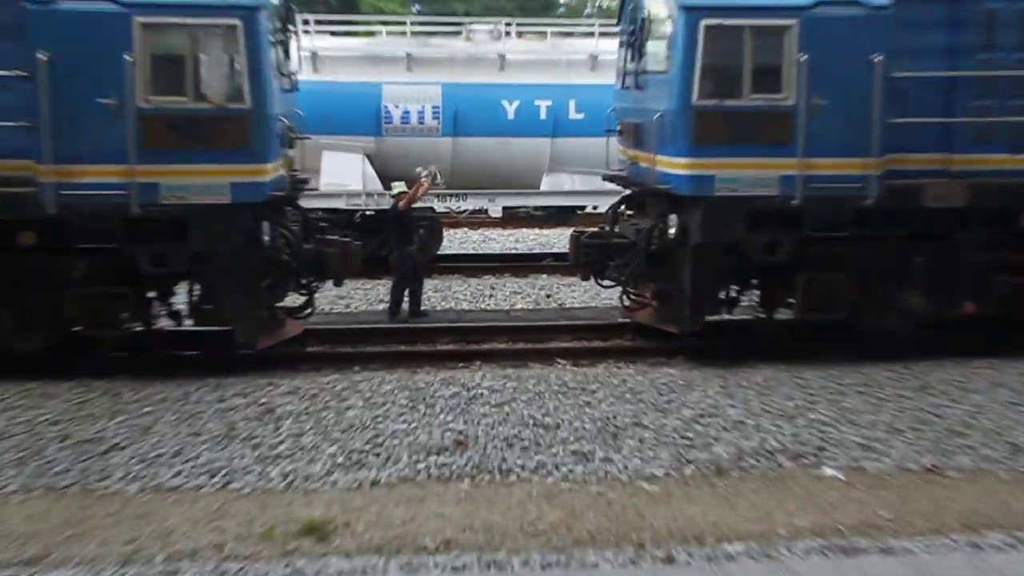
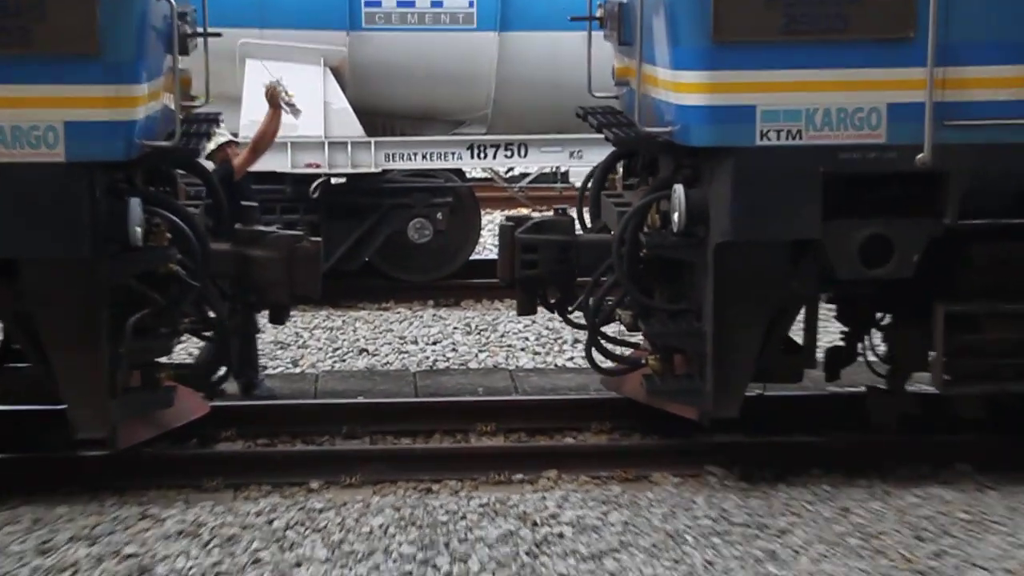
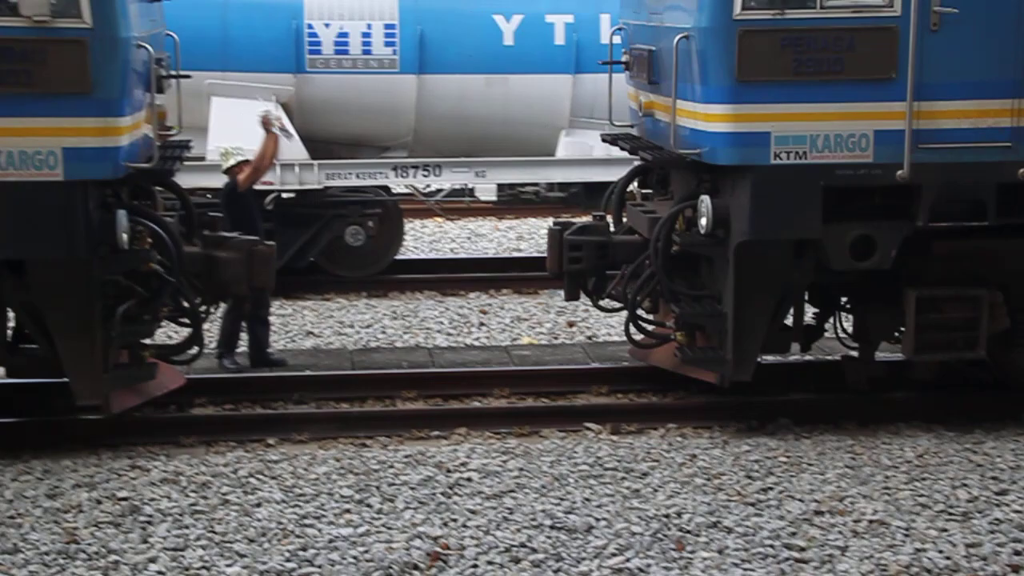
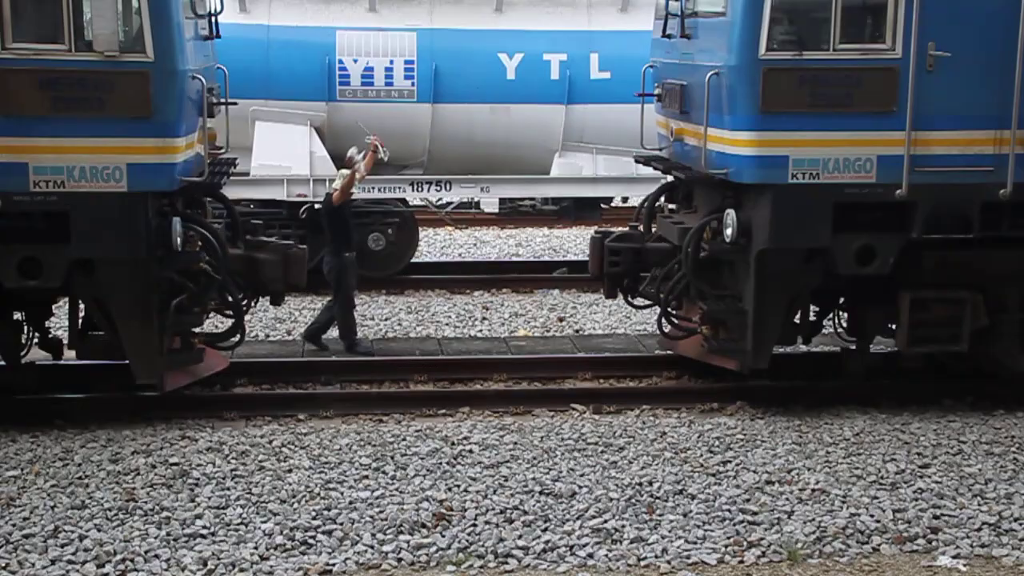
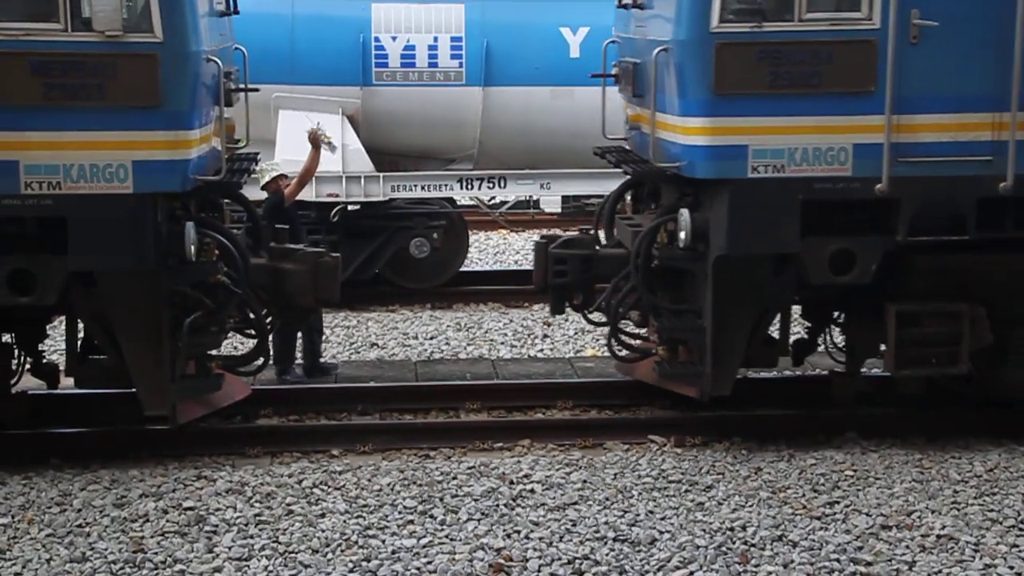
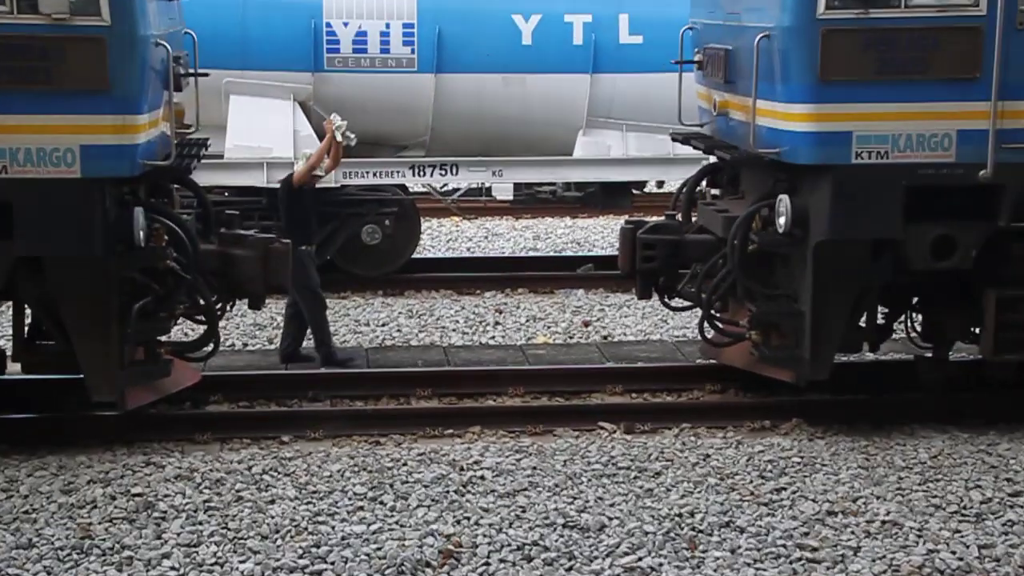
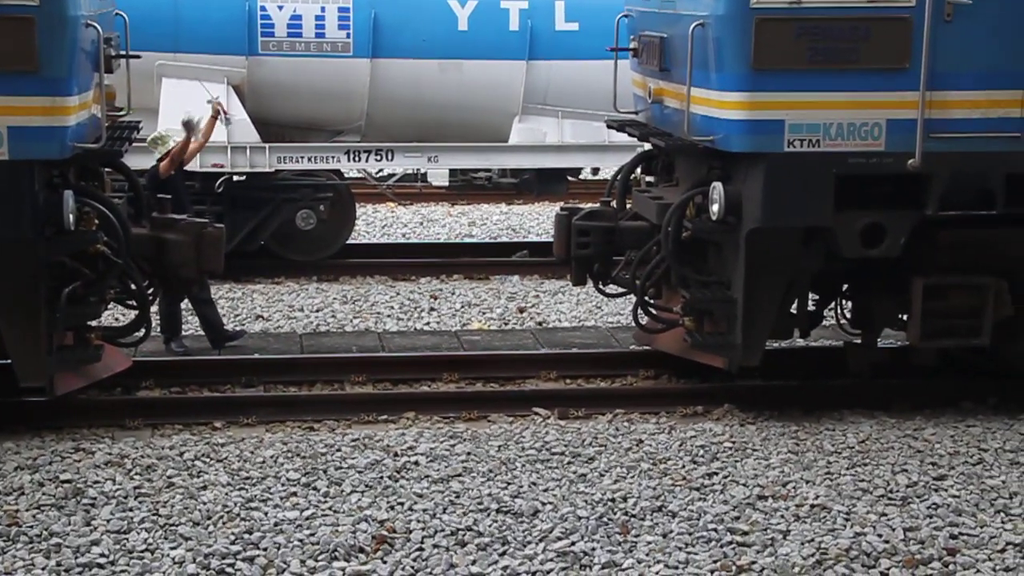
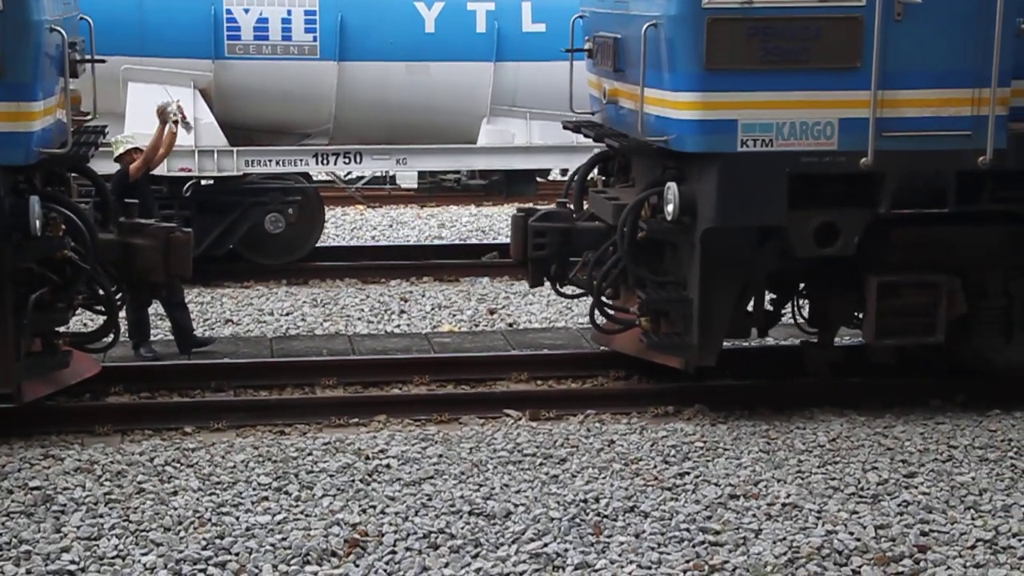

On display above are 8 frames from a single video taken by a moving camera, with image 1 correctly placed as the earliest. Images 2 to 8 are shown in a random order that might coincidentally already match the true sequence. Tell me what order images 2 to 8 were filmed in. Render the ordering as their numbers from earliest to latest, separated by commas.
4, 6, 7, 8, 3, 5, 2
